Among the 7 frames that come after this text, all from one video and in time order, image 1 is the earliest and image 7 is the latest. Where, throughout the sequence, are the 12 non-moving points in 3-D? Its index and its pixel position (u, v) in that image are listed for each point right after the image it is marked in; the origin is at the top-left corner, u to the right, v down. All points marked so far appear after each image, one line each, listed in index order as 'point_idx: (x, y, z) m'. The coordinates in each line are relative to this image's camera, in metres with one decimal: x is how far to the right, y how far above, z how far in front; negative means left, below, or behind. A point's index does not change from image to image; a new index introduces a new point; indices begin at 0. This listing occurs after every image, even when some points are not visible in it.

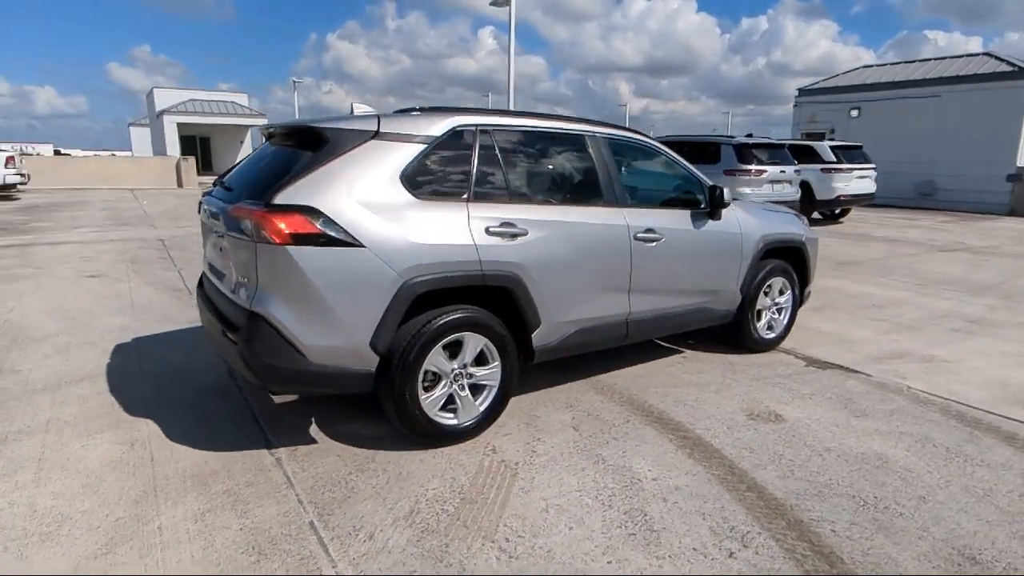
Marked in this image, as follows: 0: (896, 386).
0: (+3.0, -0.8, +4.7) m
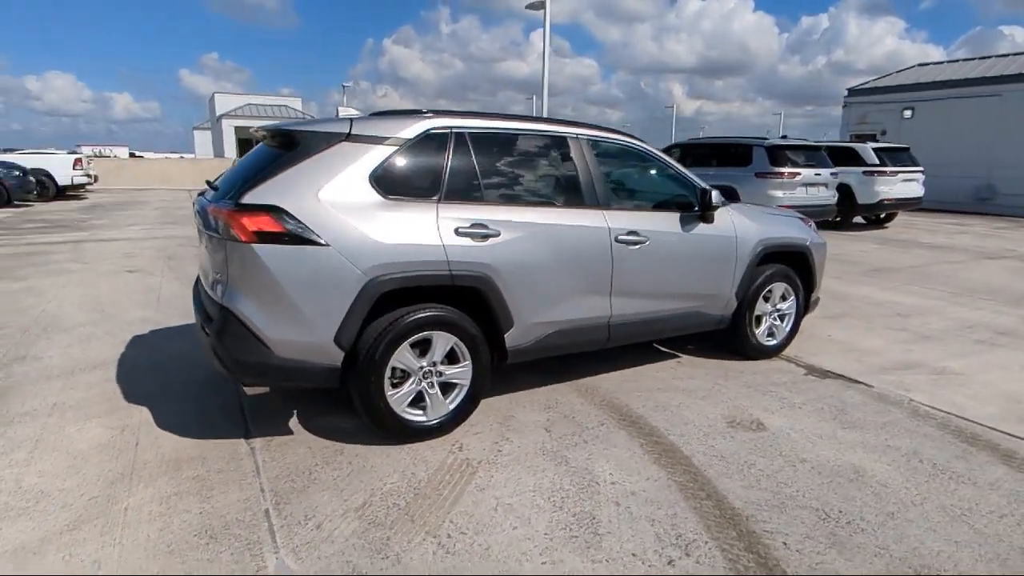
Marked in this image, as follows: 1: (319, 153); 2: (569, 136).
0: (+2.8, -0.8, +4.5) m
1: (-1.1, +0.8, +3.5) m
2: (+0.4, +1.1, +4.3) m
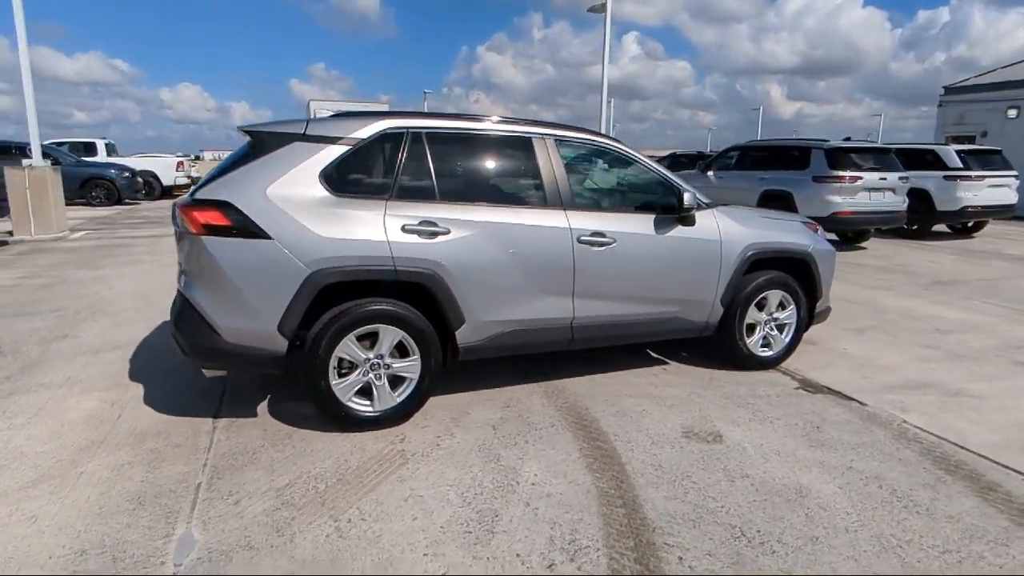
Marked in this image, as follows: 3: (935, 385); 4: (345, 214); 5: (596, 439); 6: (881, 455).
0: (+2.5, -0.9, +4.2) m
1: (-1.5, +0.8, +3.7) m
2: (+0.2, +1.1, +4.3) m
3: (+3.3, -0.8, +4.7) m
4: (-1.0, +0.5, +3.7) m
5: (+0.5, -0.9, +3.8) m
6: (+2.2, -1.0, +3.7) m
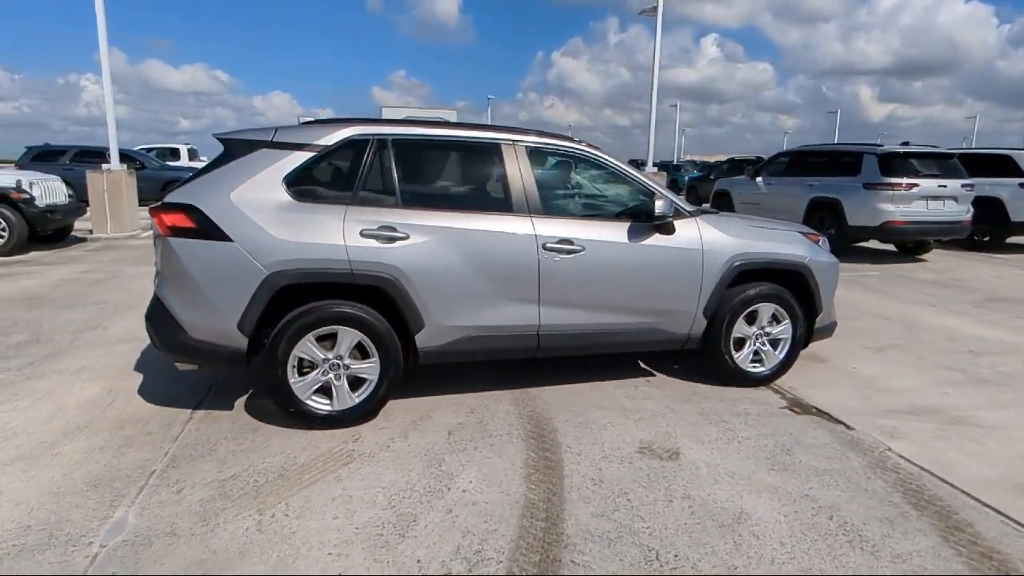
0: (+2.3, -1.0, +3.9) m
1: (-1.7, +0.8, +3.9) m
2: (-0.1, +1.0, +4.3) m
3: (+3.0, -0.9, +4.3) m
4: (-1.3, +0.4, +3.8) m
5: (+0.2, -1.0, +3.8) m
6: (+1.9, -1.1, +3.4) m
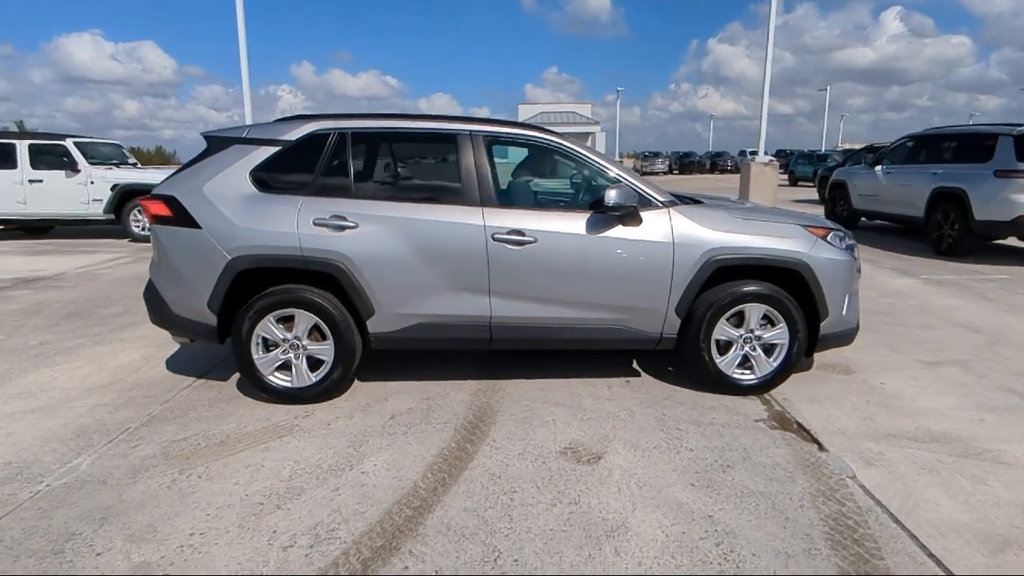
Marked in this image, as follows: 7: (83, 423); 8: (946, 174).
0: (+1.7, -1.0, +3.3) m
1: (-2.1, +0.9, +4.3) m
2: (-0.3, +1.1, +4.3) m
3: (+2.6, -0.9, +3.6) m
4: (-1.7, +0.5, +4.1) m
5: (-0.3, -0.9, +3.8) m
6: (+1.3, -1.1, +3.0) m
7: (-2.9, -0.9, +4.1) m
8: (+6.7, +1.8, +9.4) m
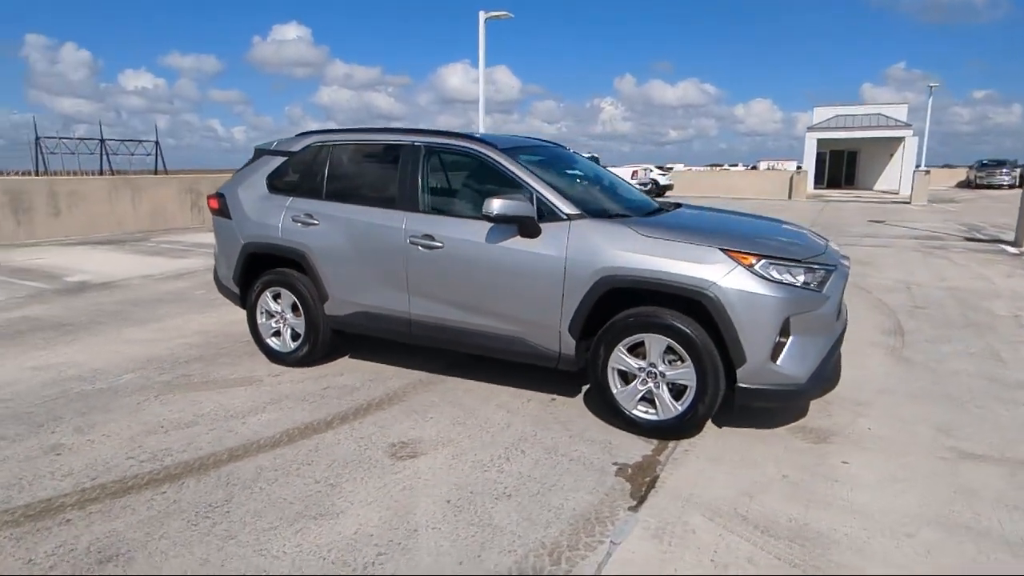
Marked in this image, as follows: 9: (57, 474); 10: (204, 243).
0: (+0.4, -1.1, +2.9) m
1: (-2.3, +1.1, +5.5) m
2: (-0.7, +1.1, +4.7) m
3: (+1.4, -1.1, +2.7) m
4: (-2.1, +0.7, +5.1) m
5: (-1.1, -0.9, +4.2) m
6: (-0.2, -1.2, +2.8) m
7: (-3.3, -0.6, +5.7) m
8: (+7.9, +0.9, +5.9) m
9: (-2.6, -1.1, +3.5) m
10: (-7.0, +1.0, +13.9) m
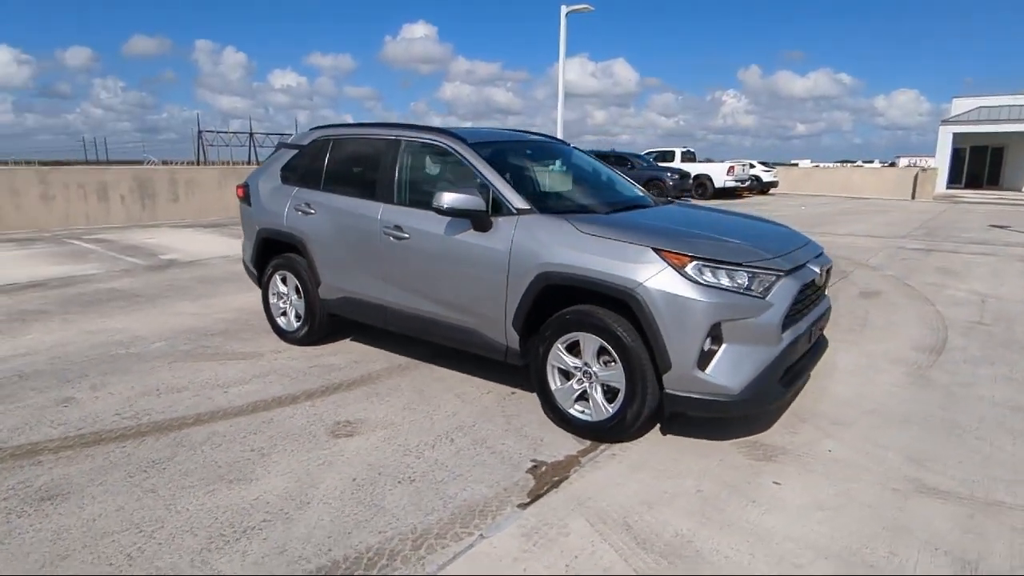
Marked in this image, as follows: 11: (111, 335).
0: (-0.2, -1.1, +2.9) m
1: (-2.3, +1.3, +5.9) m
2: (-0.9, +1.2, +4.8) m
3: (+0.7, -1.2, +2.6) m
4: (-2.1, +0.9, +5.5) m
5: (-1.5, -0.8, +4.4) m
6: (-0.7, -1.1, +2.9) m
7: (-3.3, -0.4, +6.3) m
8: (+7.8, +0.6, +4.6) m
9: (-3.0, -0.9, +4.0) m
10: (-5.4, +1.5, +15.0) m
11: (-4.0, -0.5, +6.1) m
